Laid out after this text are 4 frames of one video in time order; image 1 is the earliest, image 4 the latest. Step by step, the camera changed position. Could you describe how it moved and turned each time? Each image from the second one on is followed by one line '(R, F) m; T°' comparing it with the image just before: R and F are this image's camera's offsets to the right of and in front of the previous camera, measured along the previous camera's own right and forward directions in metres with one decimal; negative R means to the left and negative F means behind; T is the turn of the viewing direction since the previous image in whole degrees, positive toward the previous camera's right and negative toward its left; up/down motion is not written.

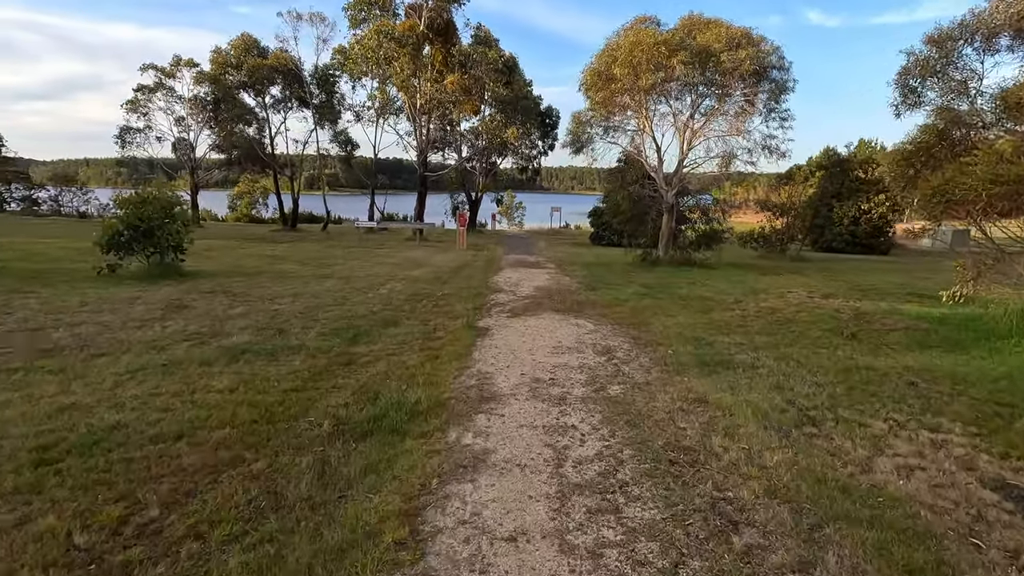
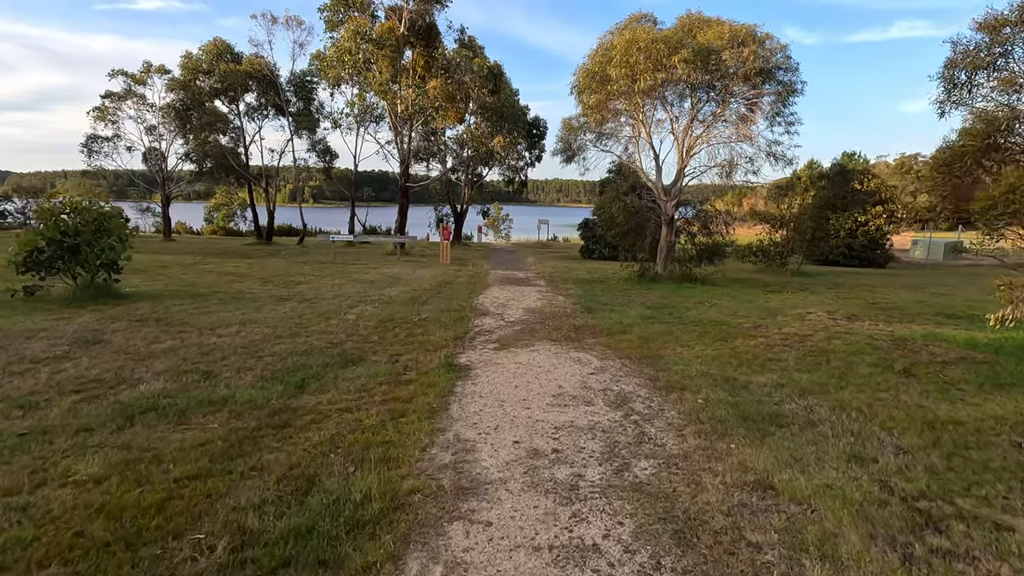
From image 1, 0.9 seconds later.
(0.0, +1.3) m; +1°
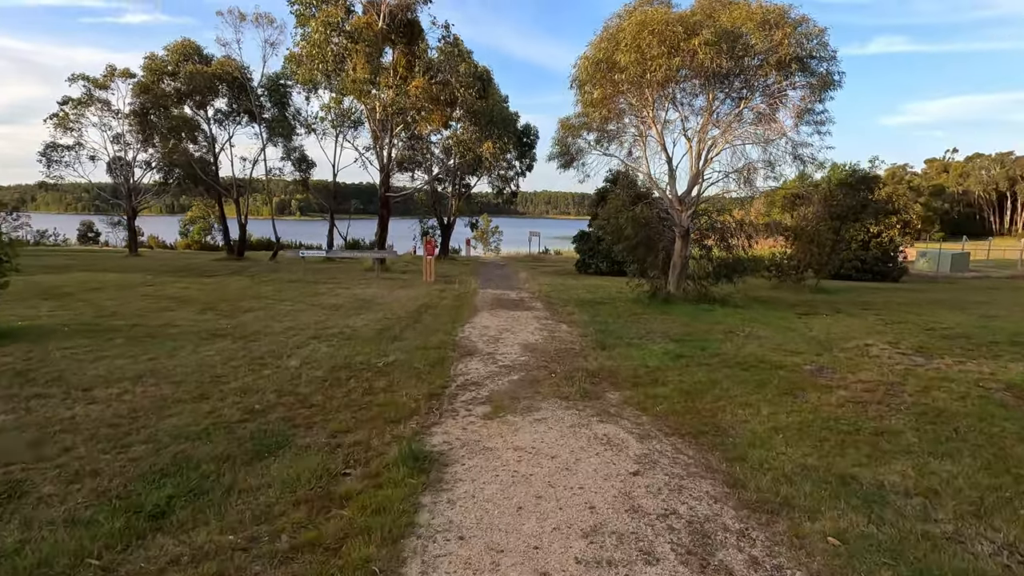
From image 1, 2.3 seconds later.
(-0.1, +2.1) m; +1°
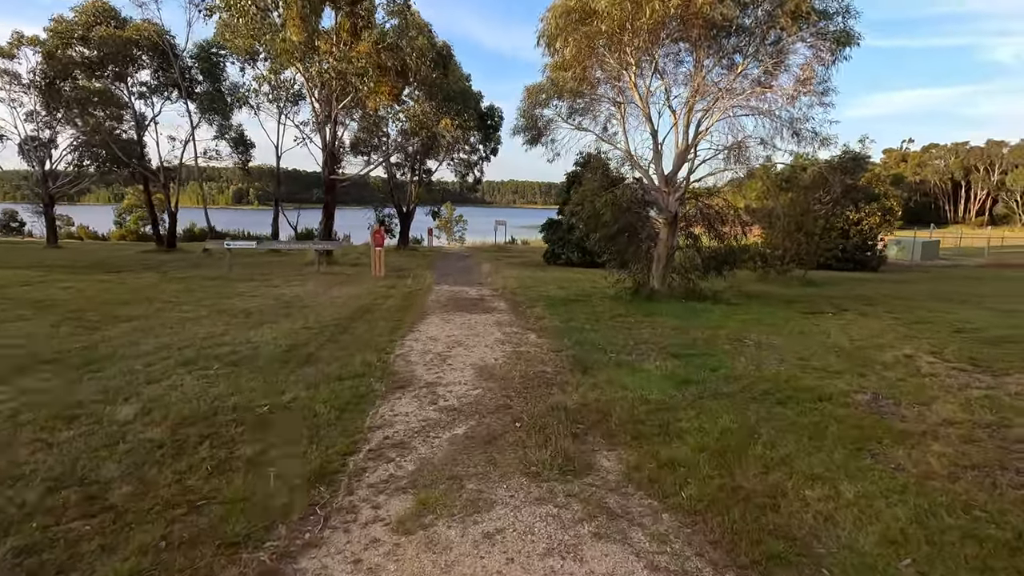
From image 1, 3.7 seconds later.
(+0.2, +2.1) m; +3°
